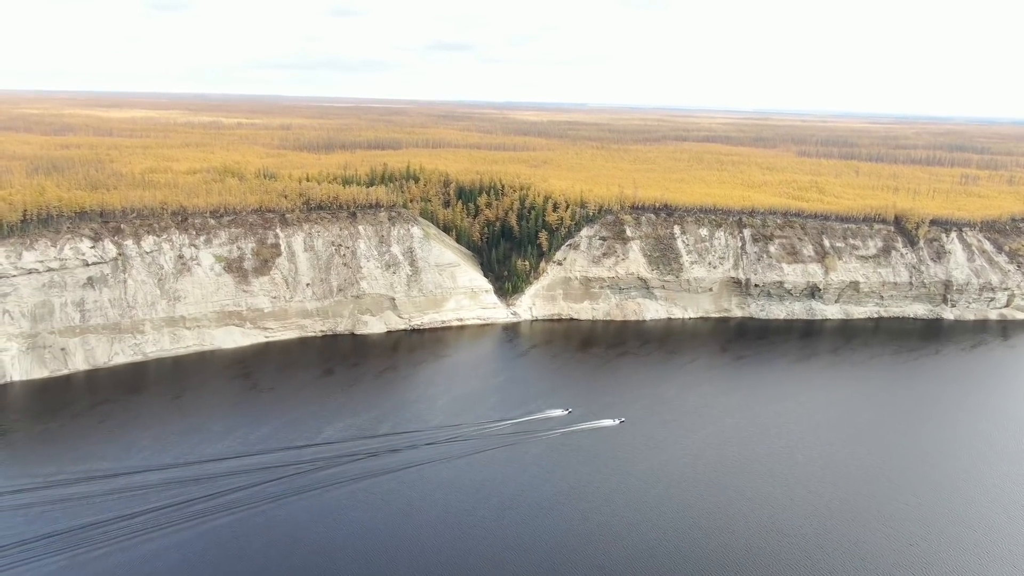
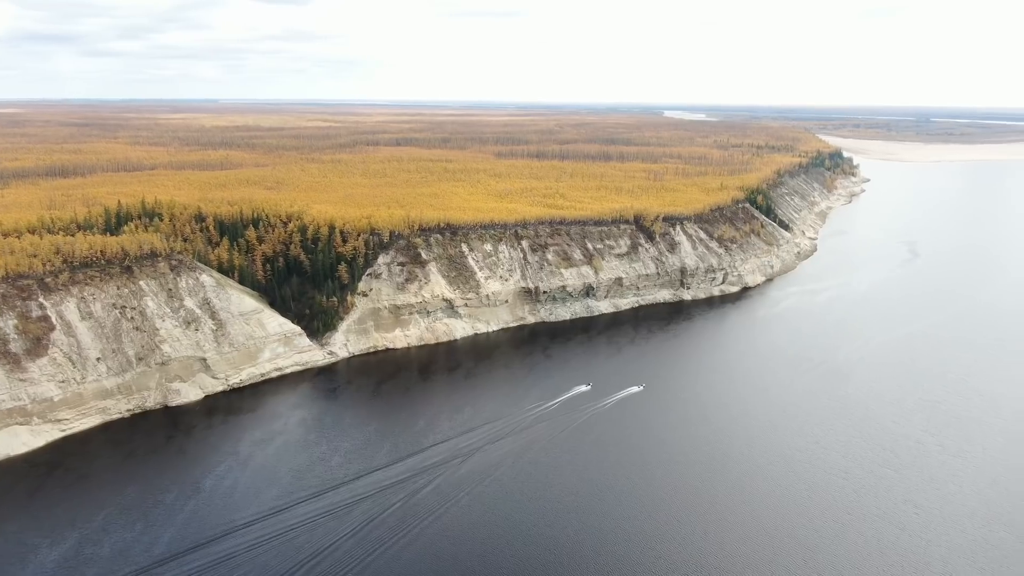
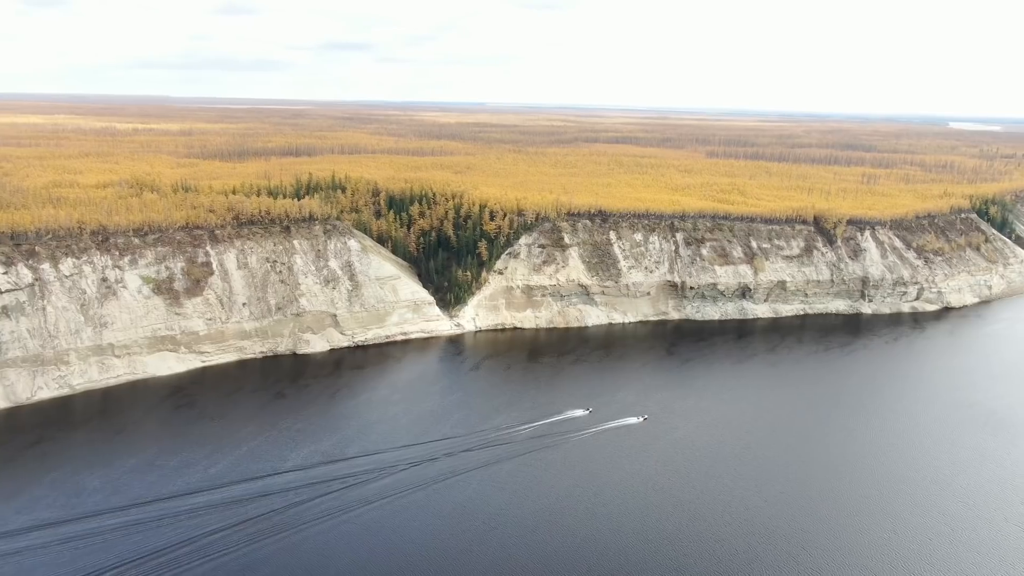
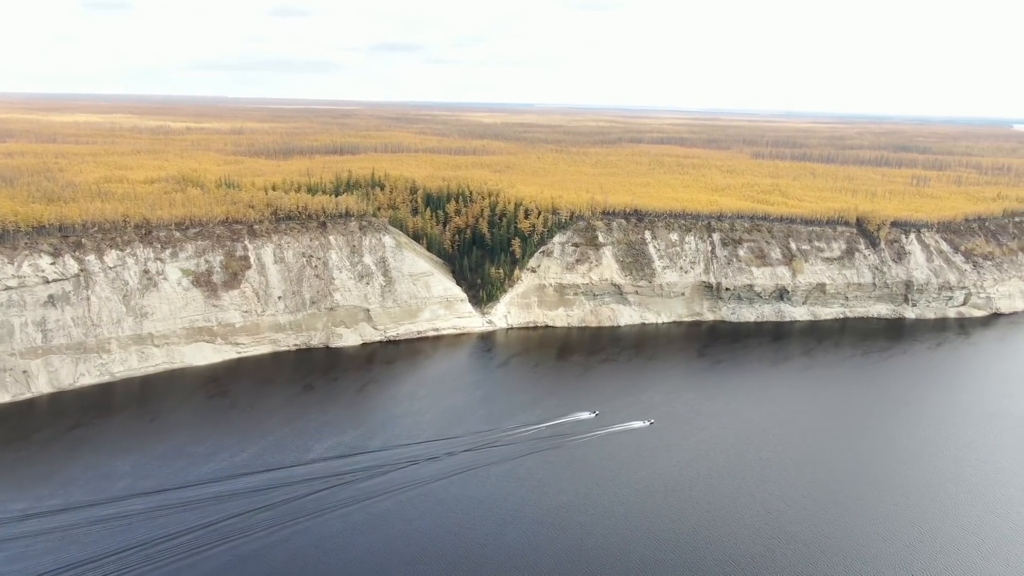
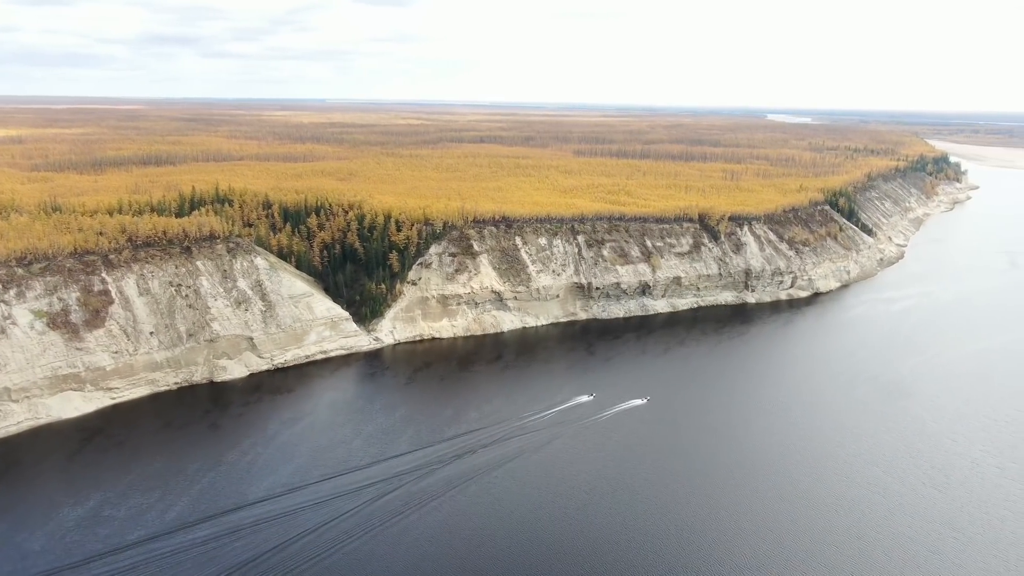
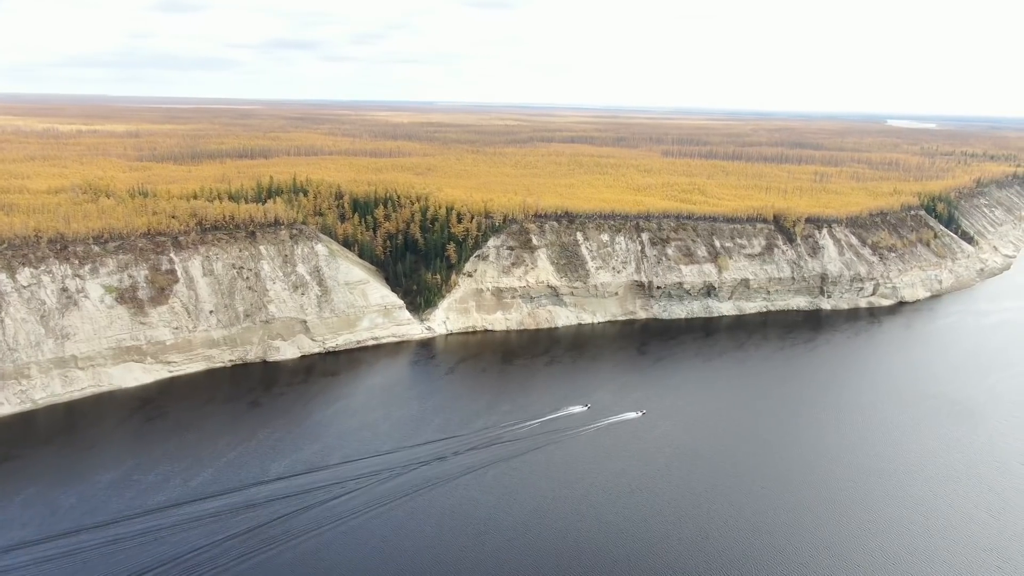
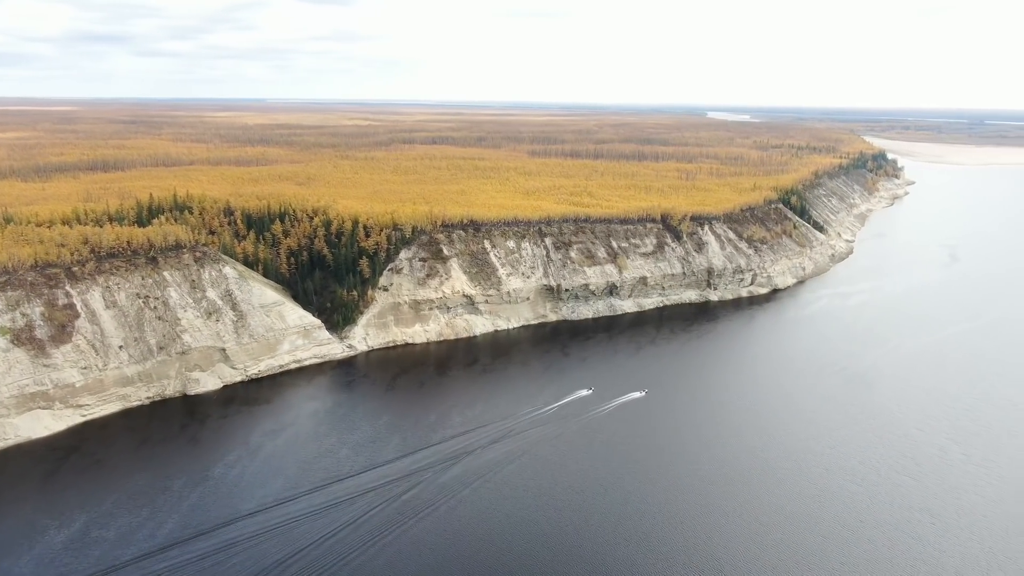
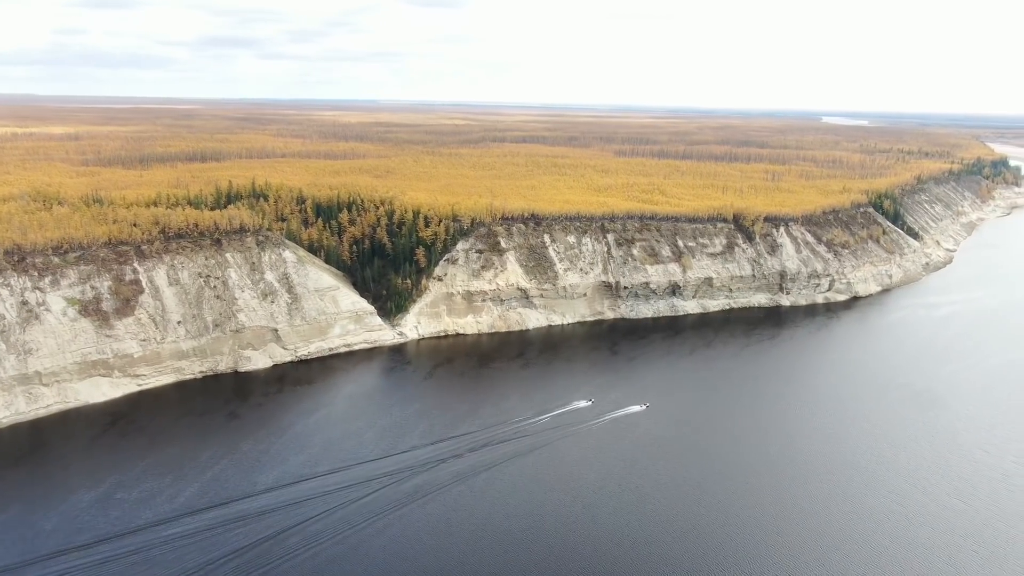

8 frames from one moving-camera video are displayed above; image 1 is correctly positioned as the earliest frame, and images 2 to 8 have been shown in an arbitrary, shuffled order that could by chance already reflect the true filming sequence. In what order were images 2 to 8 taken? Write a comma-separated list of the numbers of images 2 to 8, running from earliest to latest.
4, 3, 6, 8, 5, 7, 2
